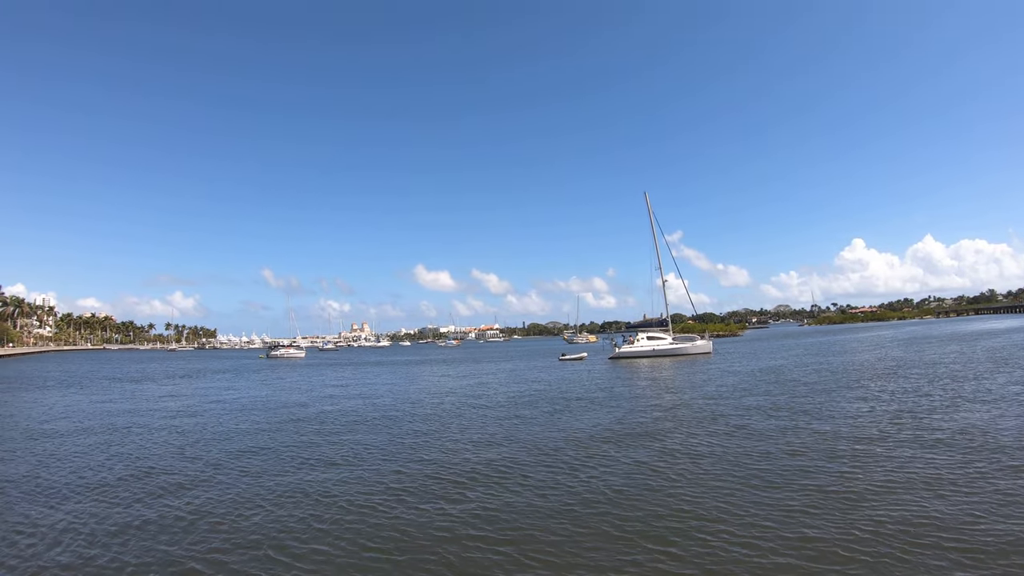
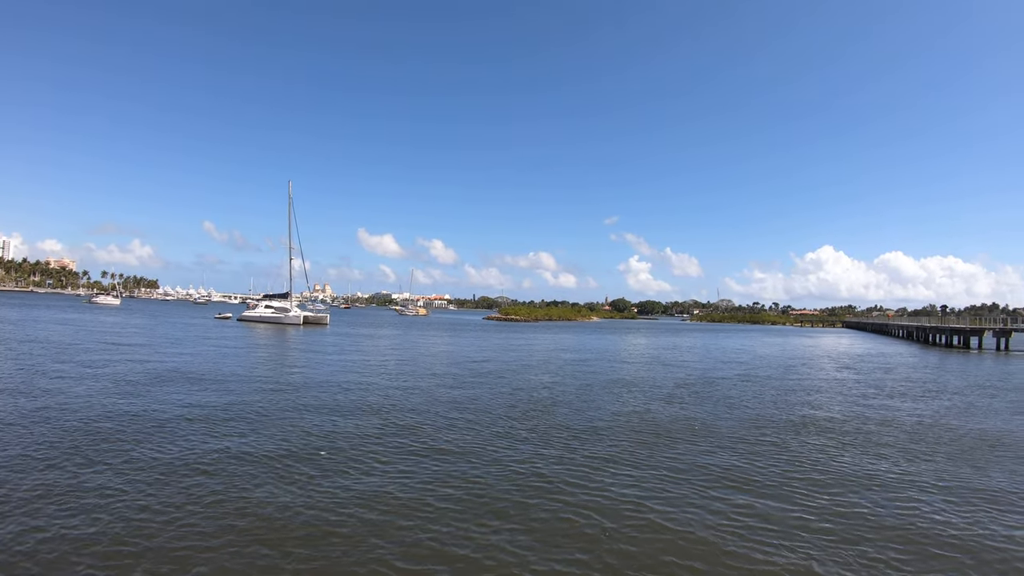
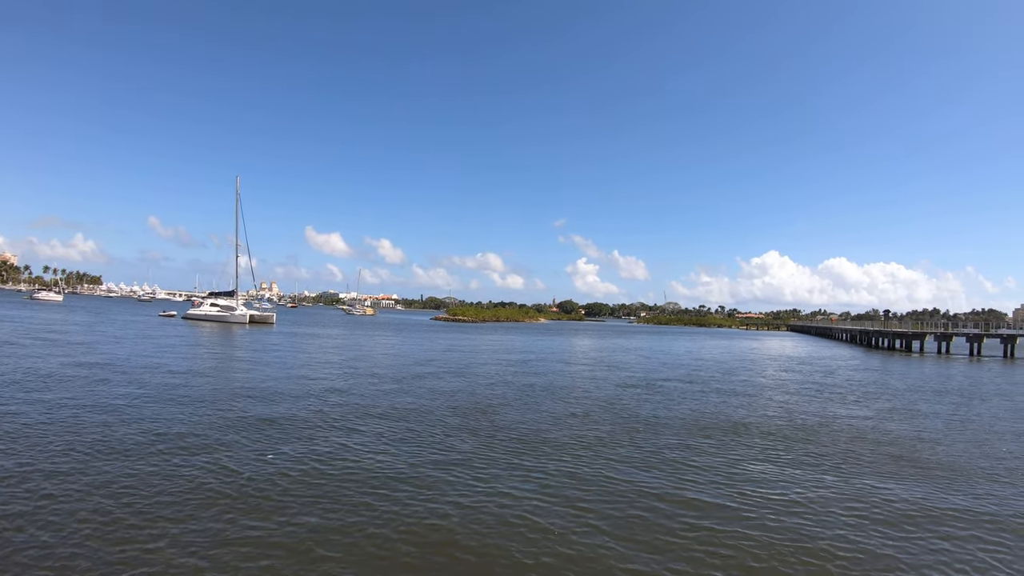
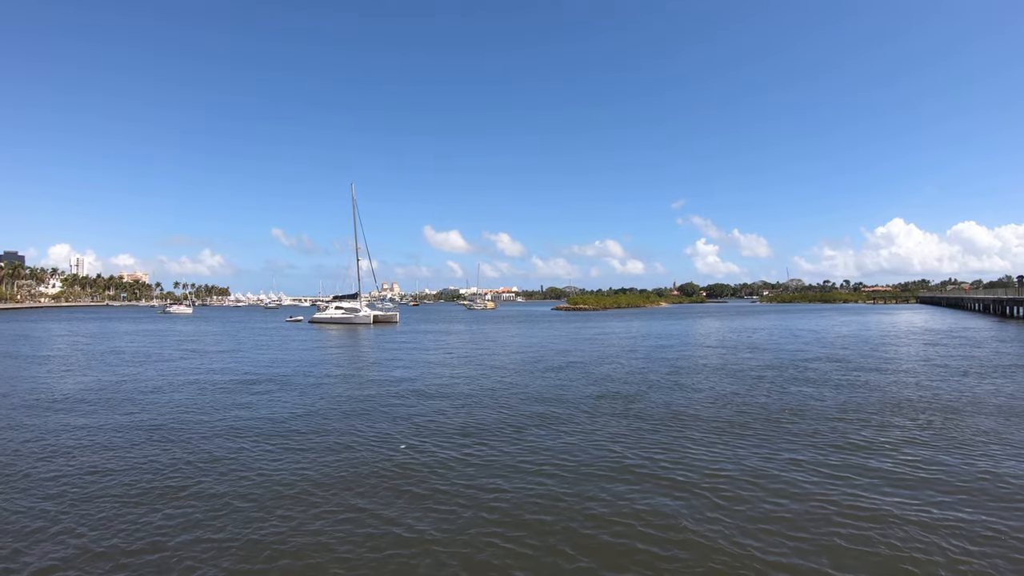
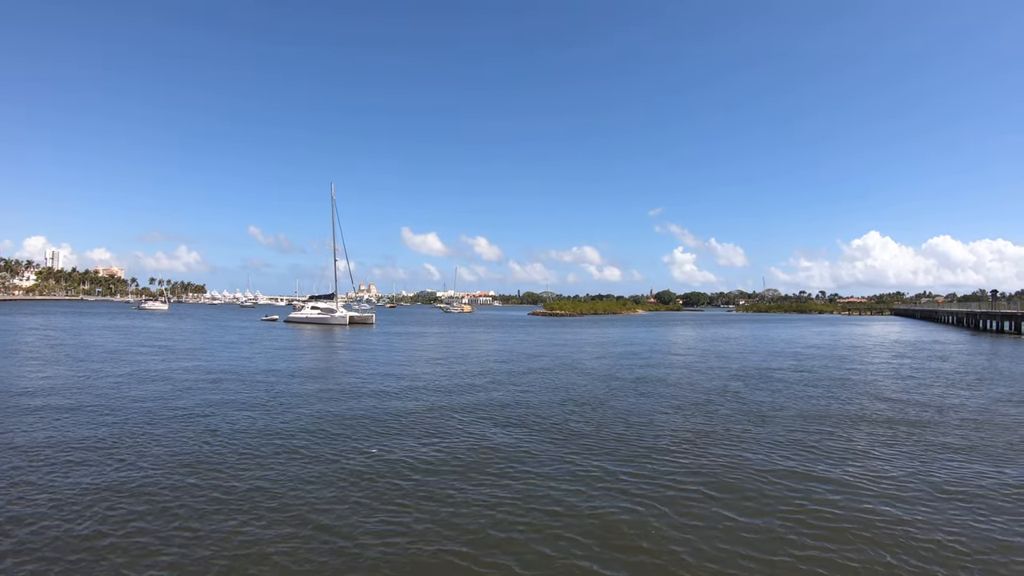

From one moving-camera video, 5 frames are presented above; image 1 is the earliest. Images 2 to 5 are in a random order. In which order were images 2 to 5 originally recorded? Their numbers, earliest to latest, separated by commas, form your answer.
4, 5, 2, 3
